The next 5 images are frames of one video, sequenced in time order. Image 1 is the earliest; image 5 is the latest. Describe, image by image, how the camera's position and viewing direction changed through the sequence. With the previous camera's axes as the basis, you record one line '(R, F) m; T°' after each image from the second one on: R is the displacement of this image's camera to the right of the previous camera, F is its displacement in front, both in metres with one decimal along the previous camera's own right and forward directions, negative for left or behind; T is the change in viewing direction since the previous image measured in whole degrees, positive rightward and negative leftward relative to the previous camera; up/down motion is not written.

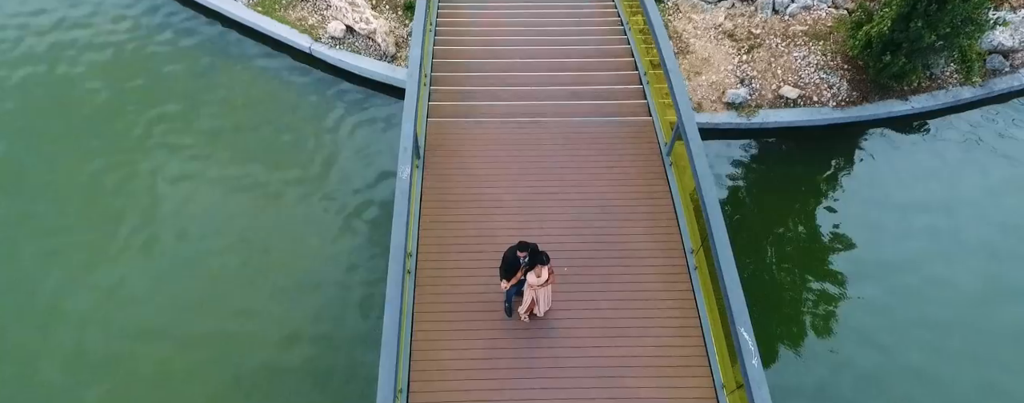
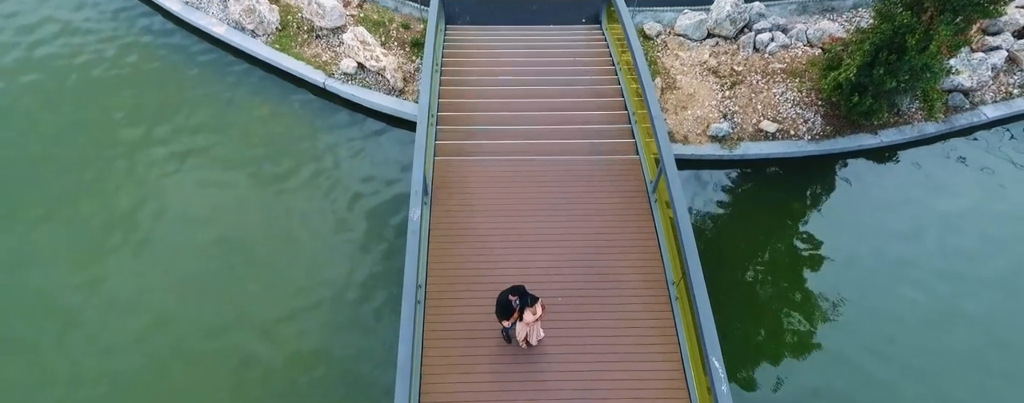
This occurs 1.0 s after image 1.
(0.0, -0.8) m; 0°
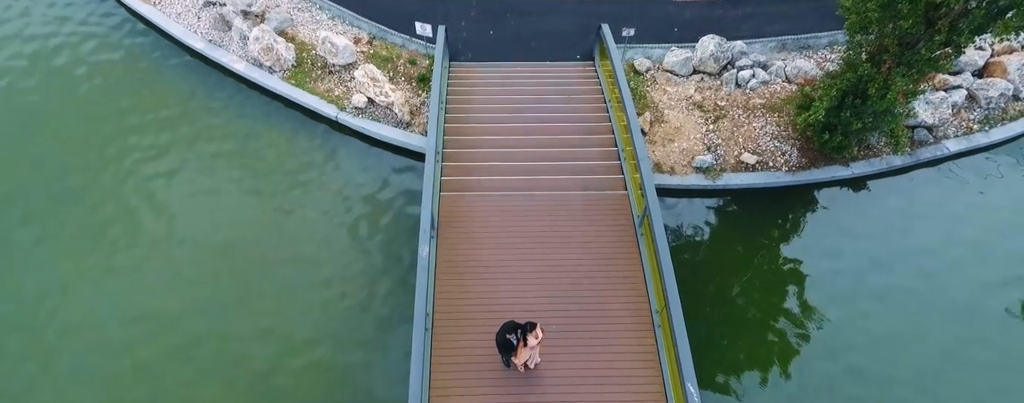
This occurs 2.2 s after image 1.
(0.0, -0.9) m; 0°
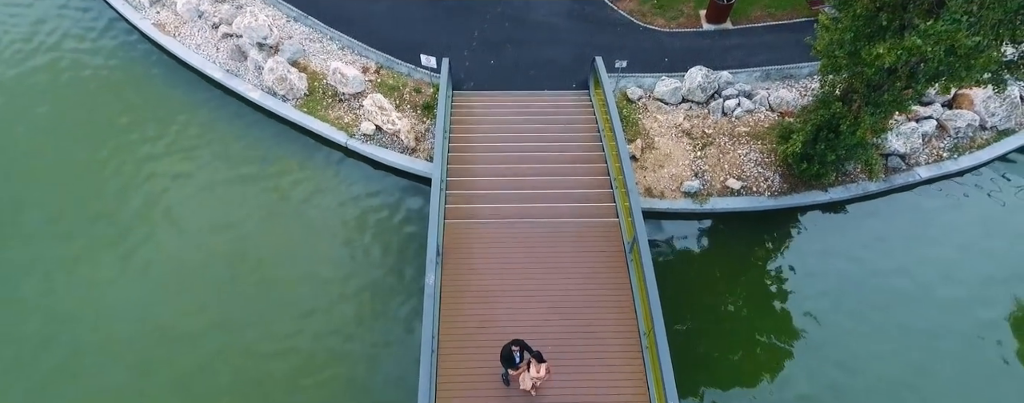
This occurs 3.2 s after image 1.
(0.0, -0.8) m; 0°
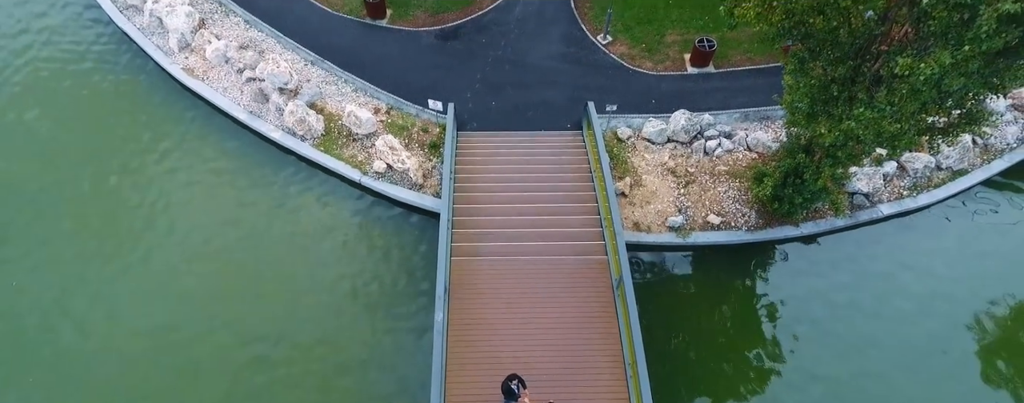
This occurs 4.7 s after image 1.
(0.0, -1.2) m; 0°
